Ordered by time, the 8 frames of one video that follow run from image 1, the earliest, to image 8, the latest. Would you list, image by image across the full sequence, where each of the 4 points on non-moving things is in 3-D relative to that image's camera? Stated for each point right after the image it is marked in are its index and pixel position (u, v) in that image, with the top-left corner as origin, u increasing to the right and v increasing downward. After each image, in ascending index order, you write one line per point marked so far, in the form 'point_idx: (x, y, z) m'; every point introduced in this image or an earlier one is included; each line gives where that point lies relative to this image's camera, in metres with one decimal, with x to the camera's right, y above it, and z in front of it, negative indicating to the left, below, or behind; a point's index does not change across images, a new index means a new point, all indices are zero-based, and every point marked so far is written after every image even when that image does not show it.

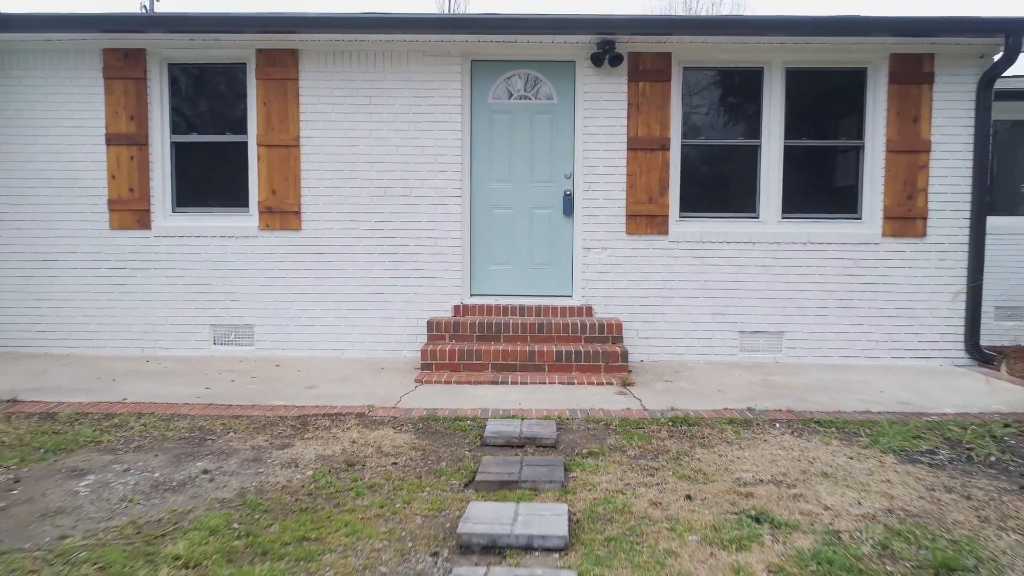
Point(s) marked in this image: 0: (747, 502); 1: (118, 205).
0: (+1.0, -0.9, +3.0) m
1: (-3.5, +0.7, +6.3) m
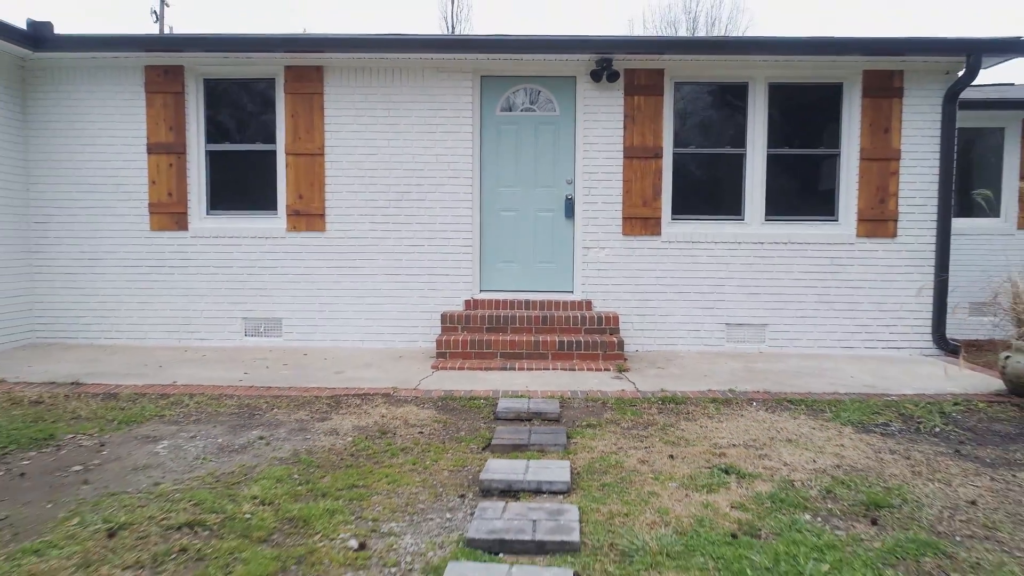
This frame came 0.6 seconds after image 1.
0: (+1.1, -0.9, +3.6) m
1: (-3.4, +0.8, +6.8) m
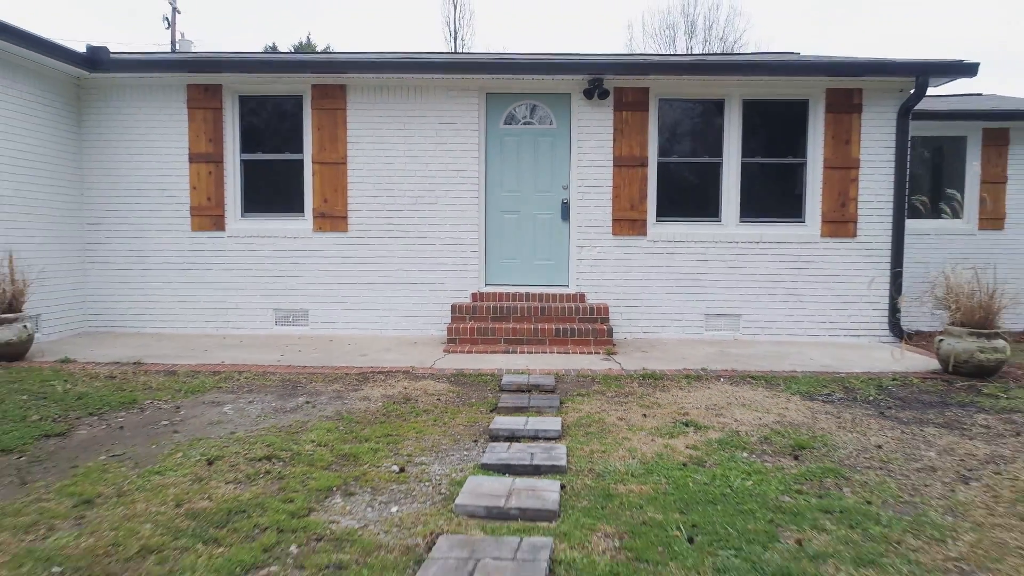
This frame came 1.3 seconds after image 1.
0: (+1.1, -0.8, +4.4) m
1: (-3.4, +0.8, +7.7) m
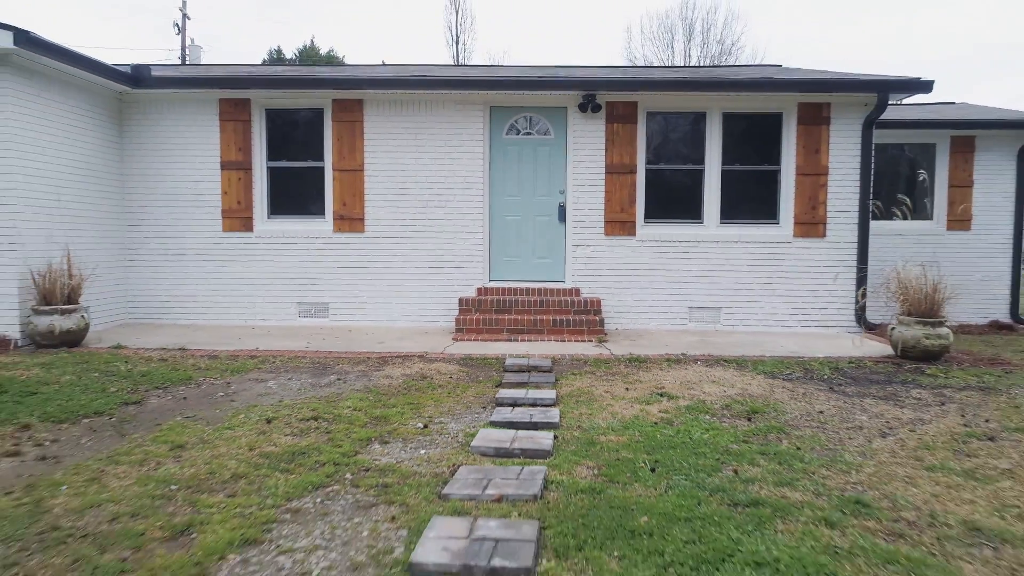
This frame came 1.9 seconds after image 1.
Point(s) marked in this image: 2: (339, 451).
0: (+1.1, -0.7, +5.2) m
1: (-3.4, +0.9, +8.5) m
2: (-0.9, -0.9, +3.7) m
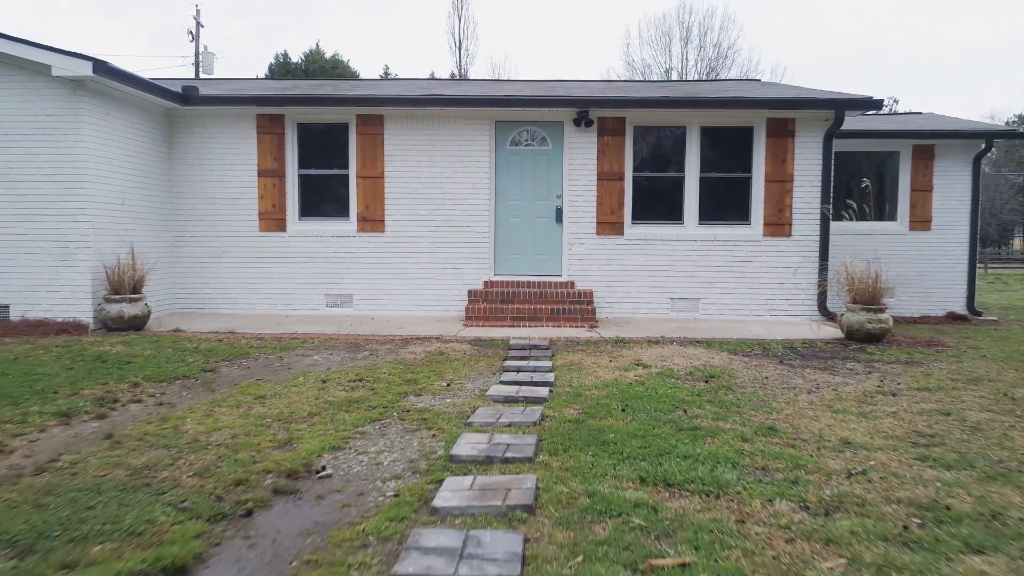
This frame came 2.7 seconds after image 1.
0: (+1.1, -0.7, +6.3) m
1: (-3.4, +1.0, +9.6) m
2: (-0.9, -0.8, +4.8) m
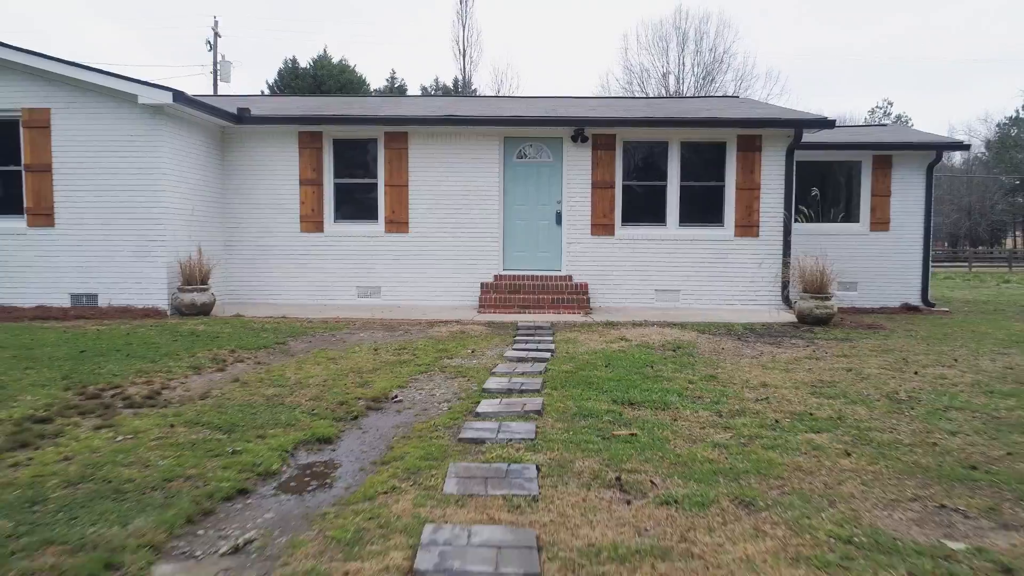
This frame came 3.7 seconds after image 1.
0: (+1.2, -0.5, +7.9) m
1: (-3.3, +1.1, +11.1) m
2: (-0.8, -0.7, +6.4) m
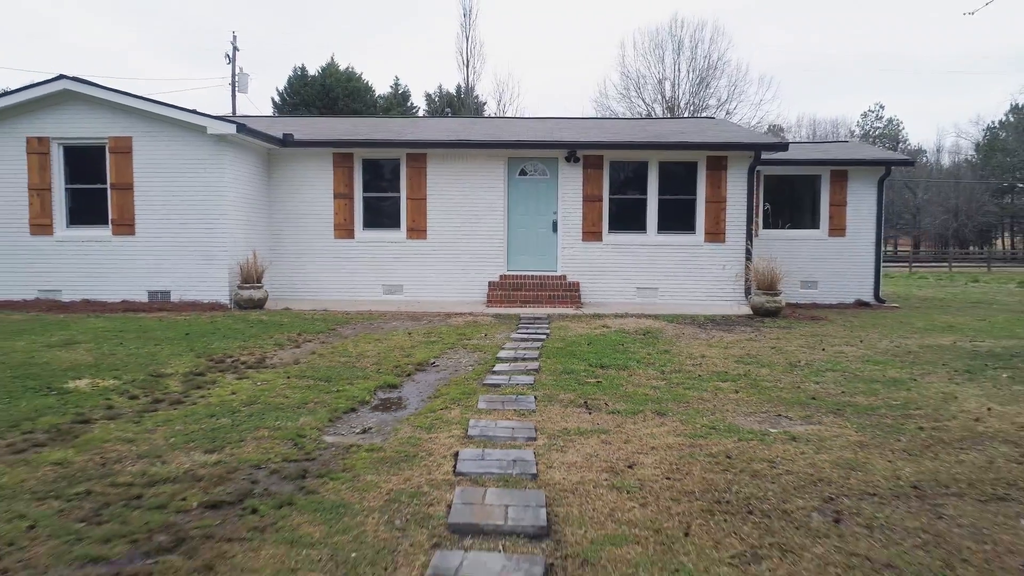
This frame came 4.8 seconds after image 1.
0: (+1.3, -0.5, +9.8) m
1: (-3.2, +1.1, +13.0) m
2: (-0.7, -0.6, +8.3) m
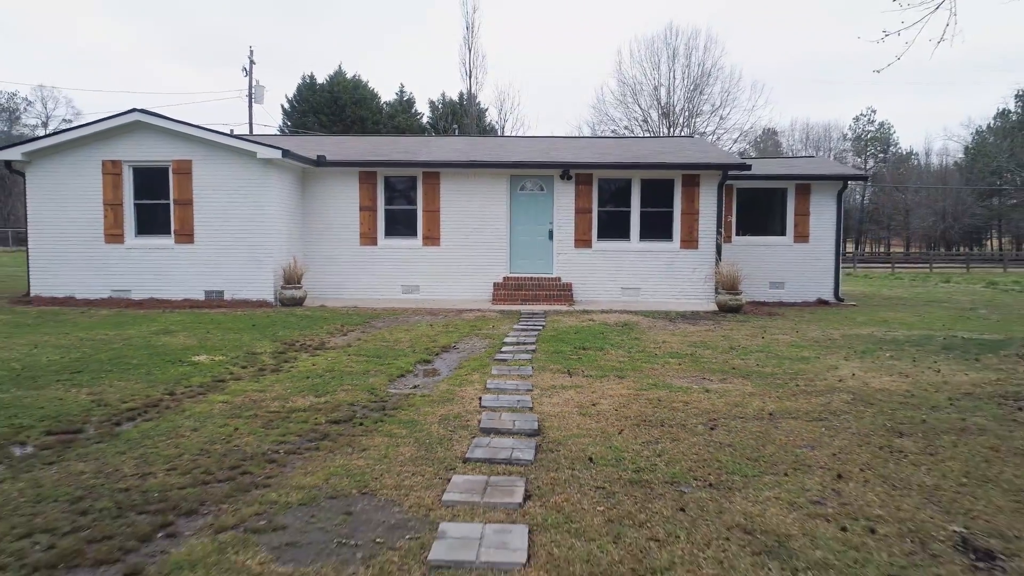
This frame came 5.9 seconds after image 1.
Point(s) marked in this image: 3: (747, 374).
0: (+1.3, -0.5, +11.8) m
1: (-3.2, +1.1, +15.1) m
2: (-0.7, -0.6, +10.3) m
3: (+2.3, -0.9, +7.0) m
